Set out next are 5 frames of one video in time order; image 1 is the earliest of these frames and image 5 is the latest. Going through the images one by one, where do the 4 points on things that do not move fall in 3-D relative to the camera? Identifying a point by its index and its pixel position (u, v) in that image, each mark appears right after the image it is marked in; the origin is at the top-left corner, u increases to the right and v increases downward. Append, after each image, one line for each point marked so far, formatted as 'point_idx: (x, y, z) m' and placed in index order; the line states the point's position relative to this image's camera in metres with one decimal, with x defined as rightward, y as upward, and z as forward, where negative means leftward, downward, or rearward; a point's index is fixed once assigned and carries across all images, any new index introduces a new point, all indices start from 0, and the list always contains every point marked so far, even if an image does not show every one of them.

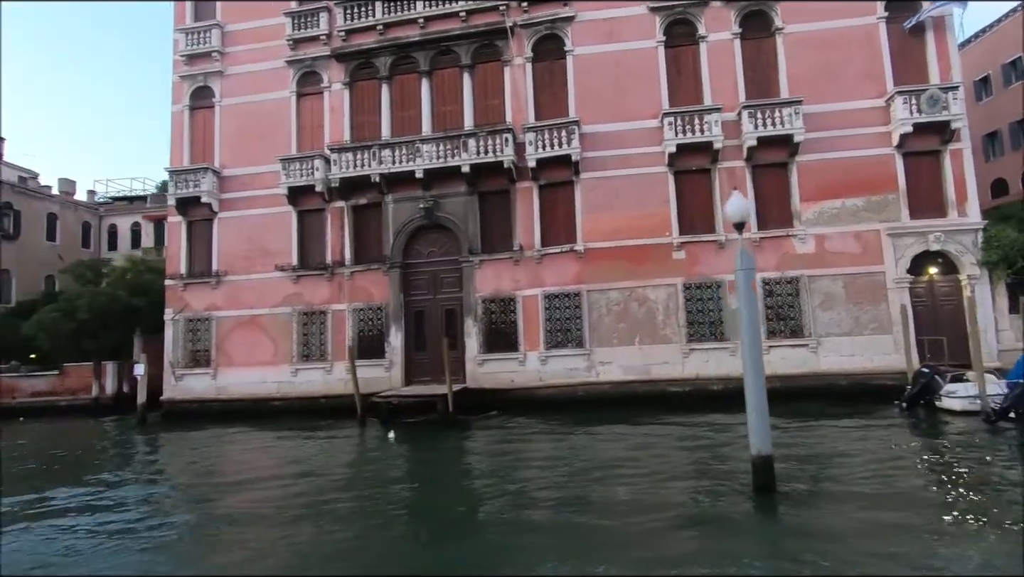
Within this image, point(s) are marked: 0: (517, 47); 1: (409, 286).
0: (+0.2, +7.3, +16.2) m
1: (-3.1, +0.1, +16.3) m
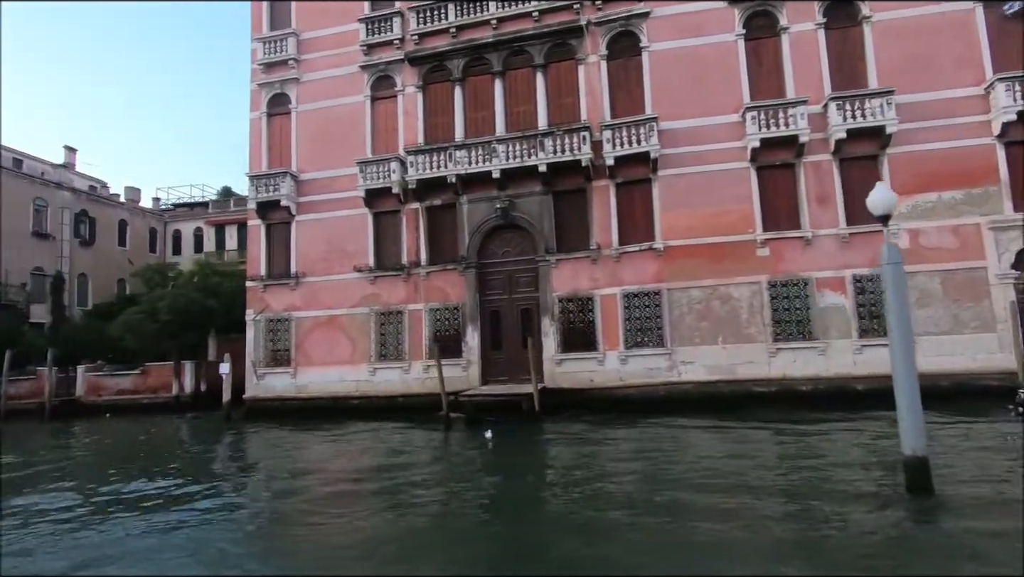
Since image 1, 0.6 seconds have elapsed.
0: (+2.4, +7.3, +16.1) m
1: (-0.8, +0.1, +16.4) m
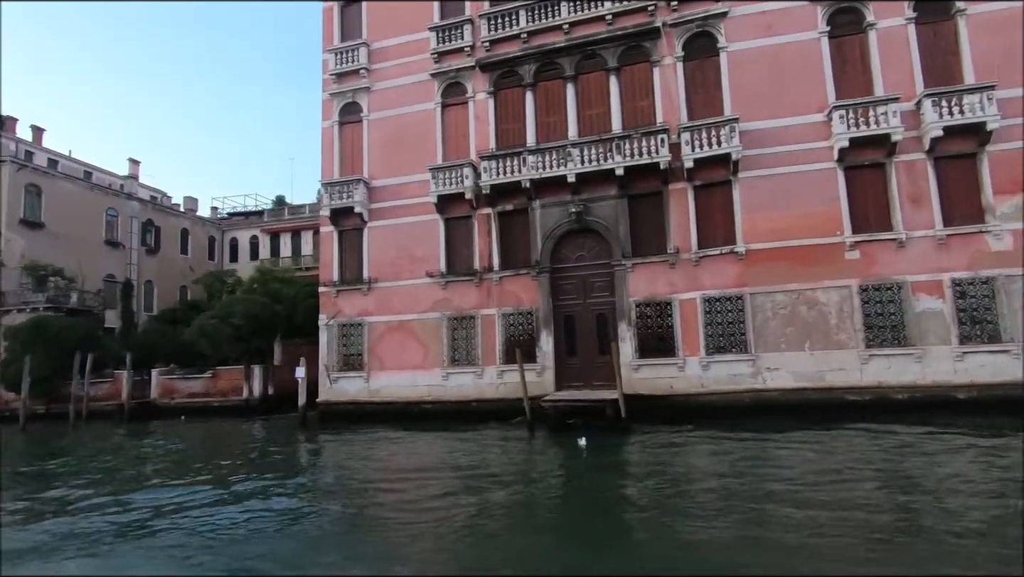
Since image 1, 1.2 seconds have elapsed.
0: (+4.6, +7.1, +15.9) m
1: (+1.4, 0.0, +16.3) m
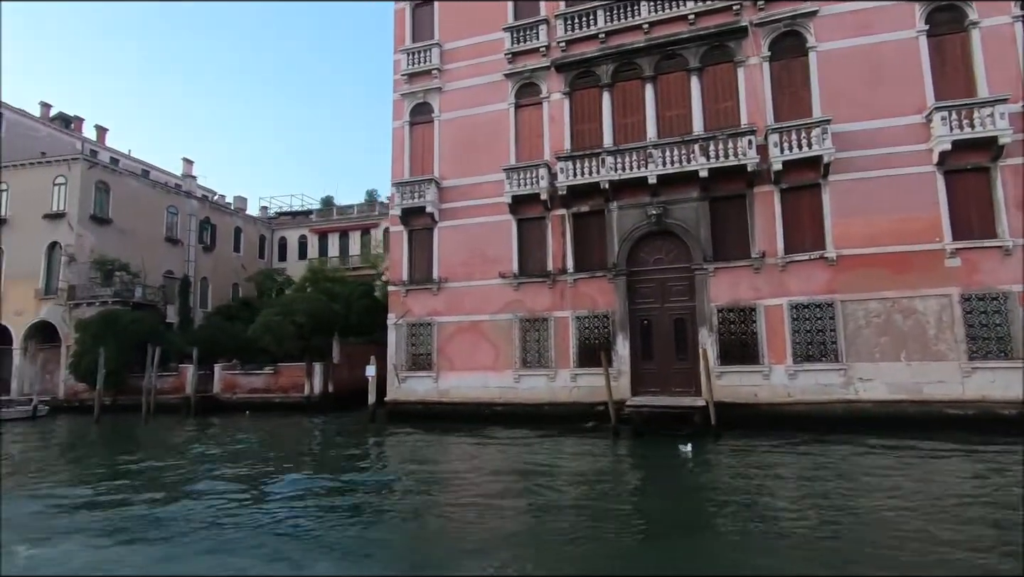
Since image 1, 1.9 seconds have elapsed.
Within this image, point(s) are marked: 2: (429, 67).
0: (+6.9, +7.0, +15.6) m
1: (+3.6, -0.1, +16.0) m
2: (-2.9, +7.7, +18.6) m
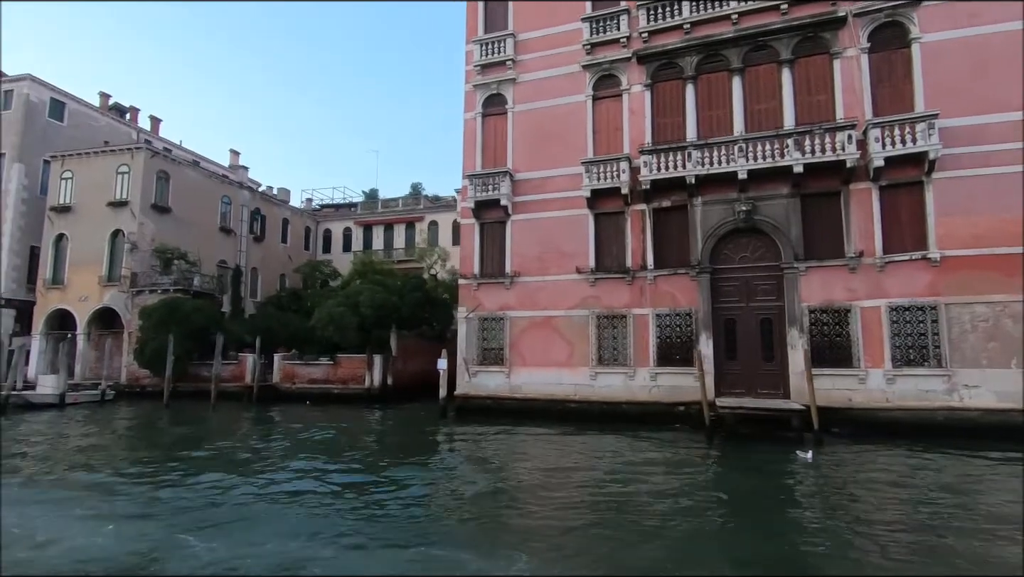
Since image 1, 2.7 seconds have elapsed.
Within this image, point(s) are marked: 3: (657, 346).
0: (+9.4, +7.0, +15.0) m
1: (+6.0, -0.1, +15.5) m
2: (-0.3, +7.9, +18.4) m
3: (+4.2, -1.7, +15.8) m
